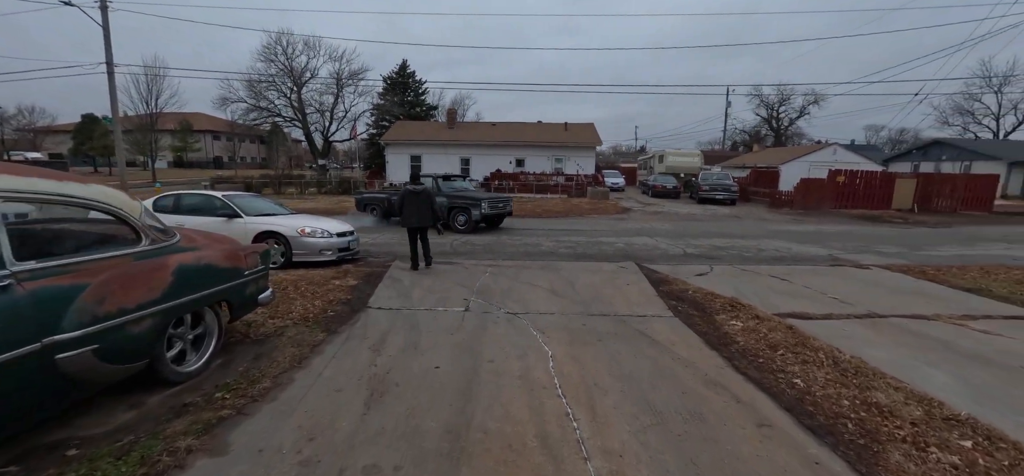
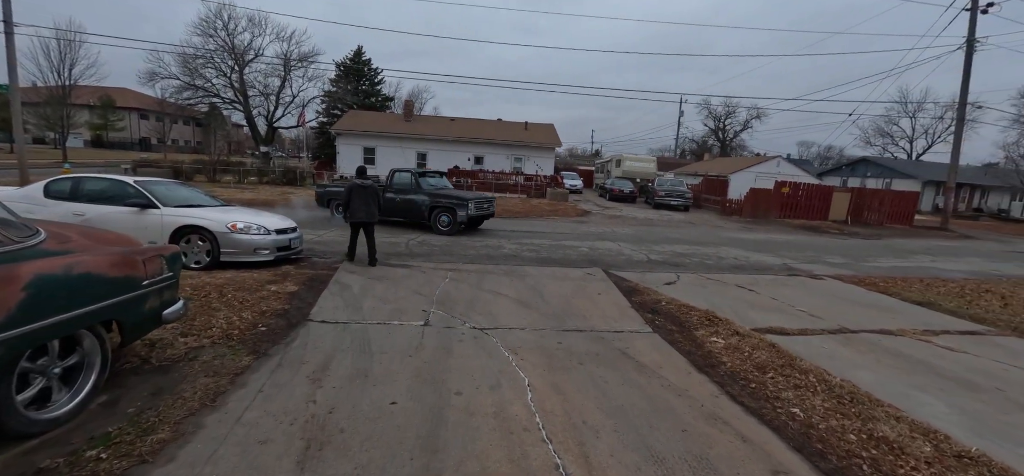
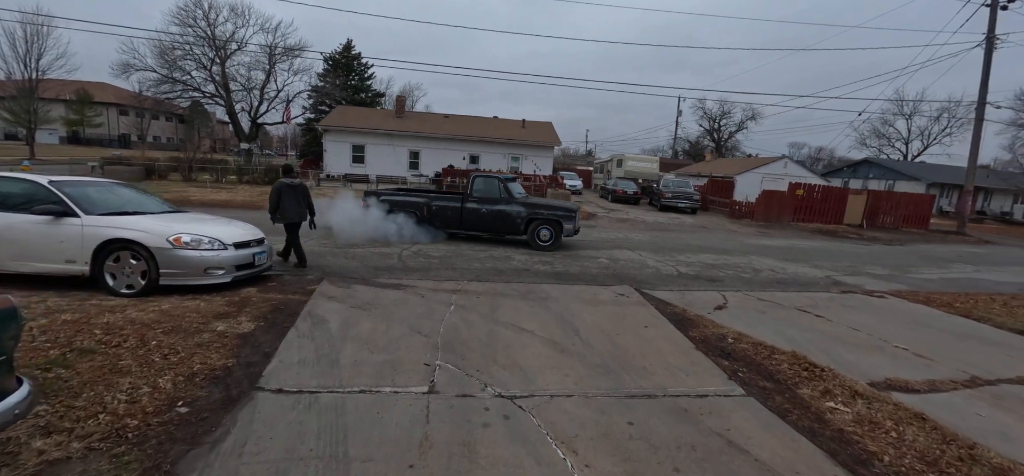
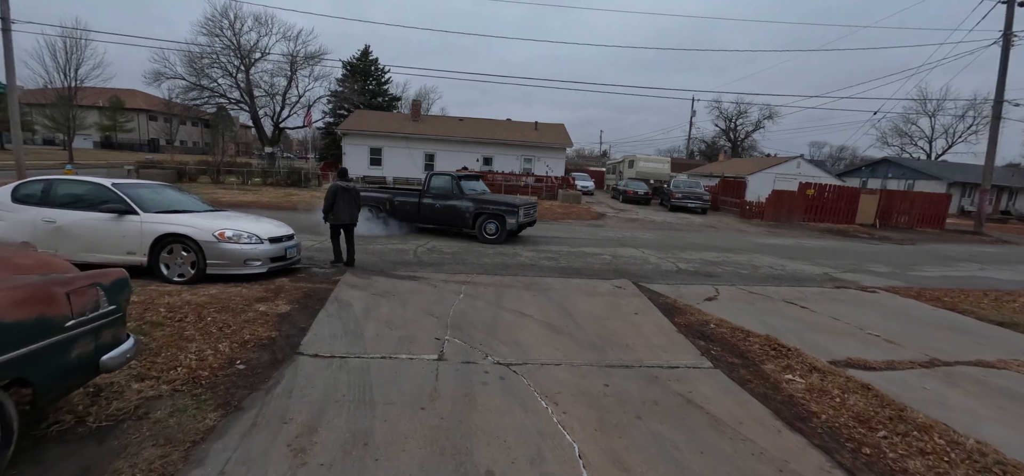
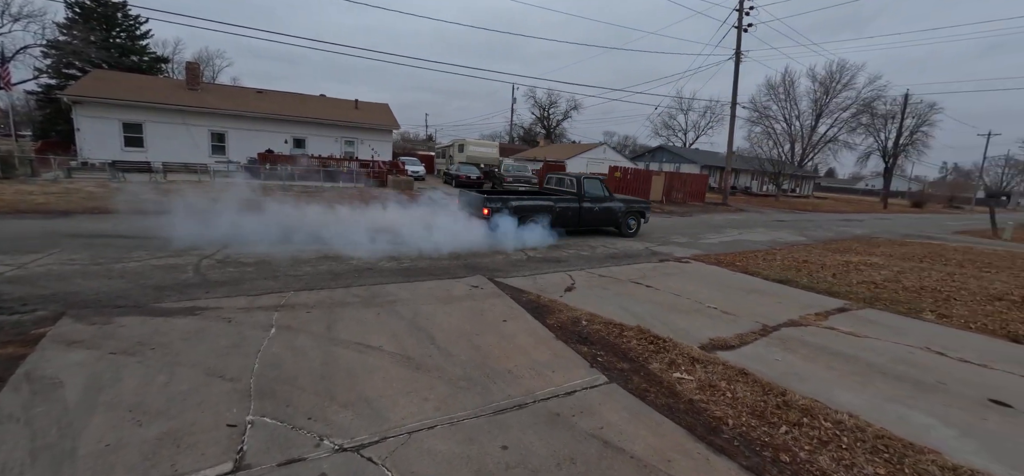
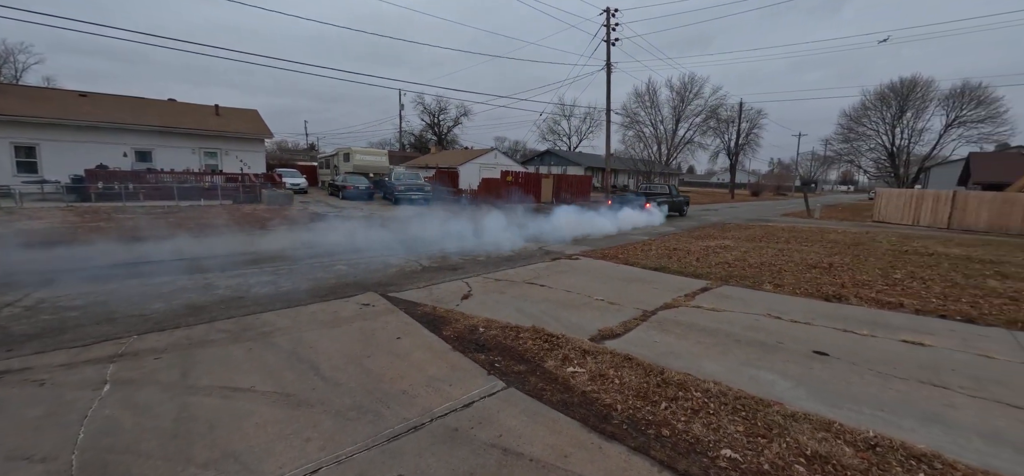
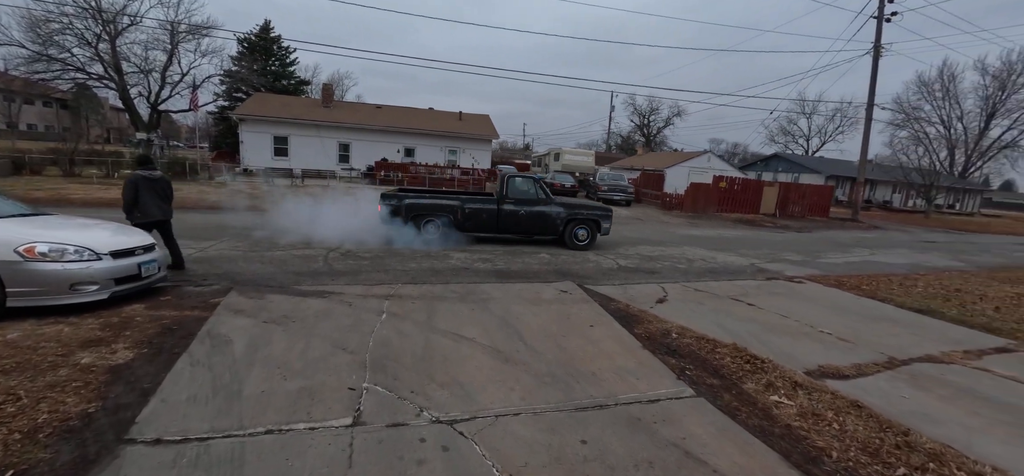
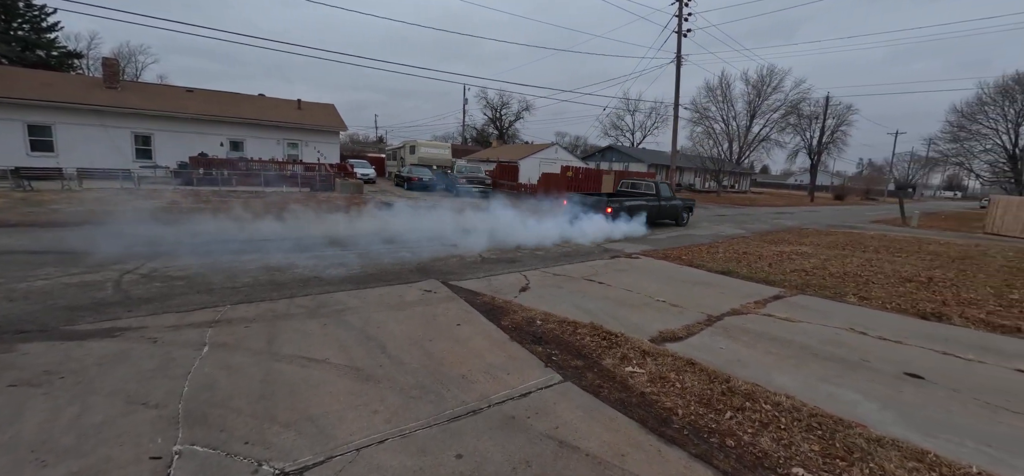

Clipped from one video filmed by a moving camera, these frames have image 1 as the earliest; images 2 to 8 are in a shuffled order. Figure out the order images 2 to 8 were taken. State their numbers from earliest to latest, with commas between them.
2, 4, 3, 7, 5, 8, 6
